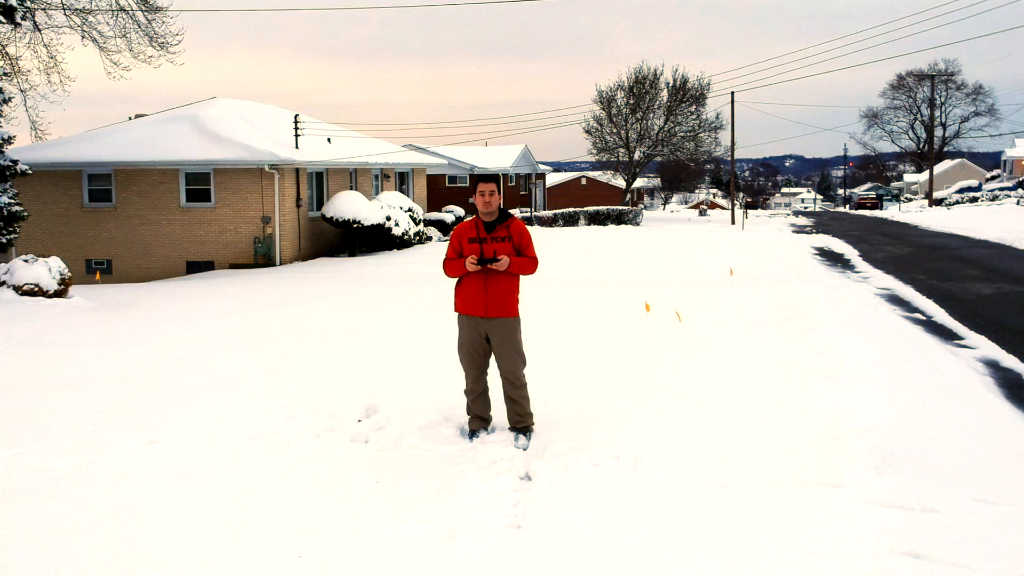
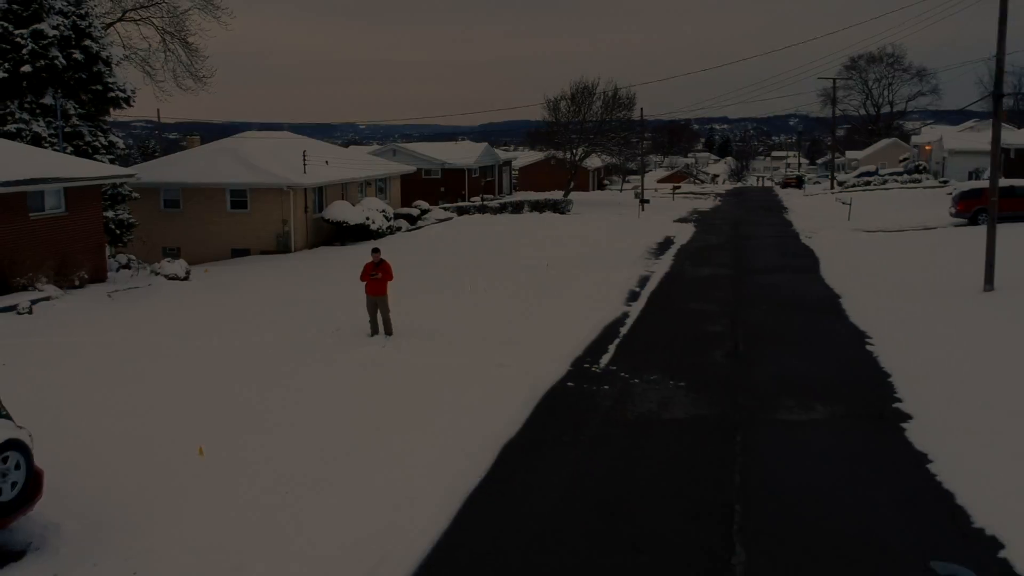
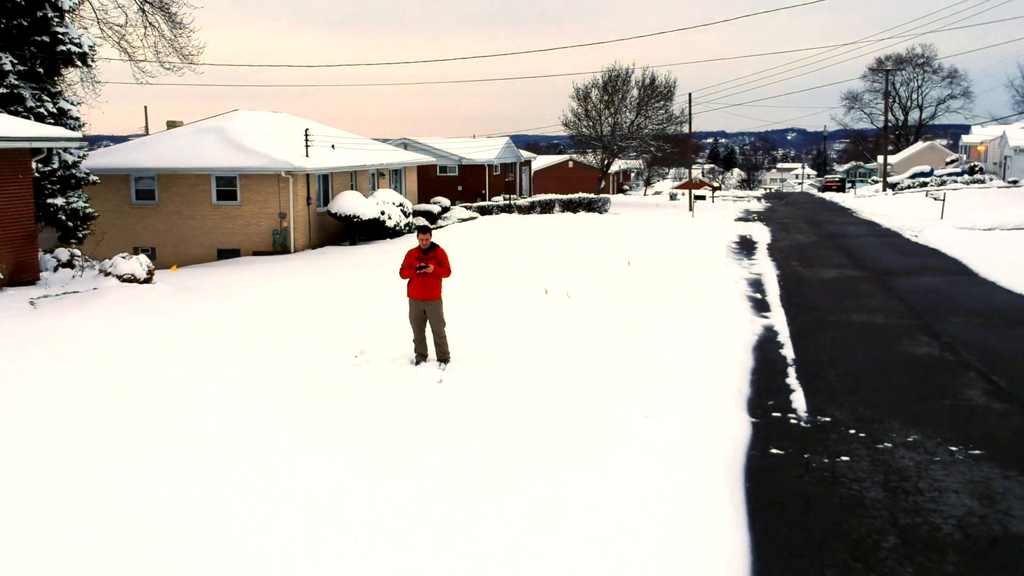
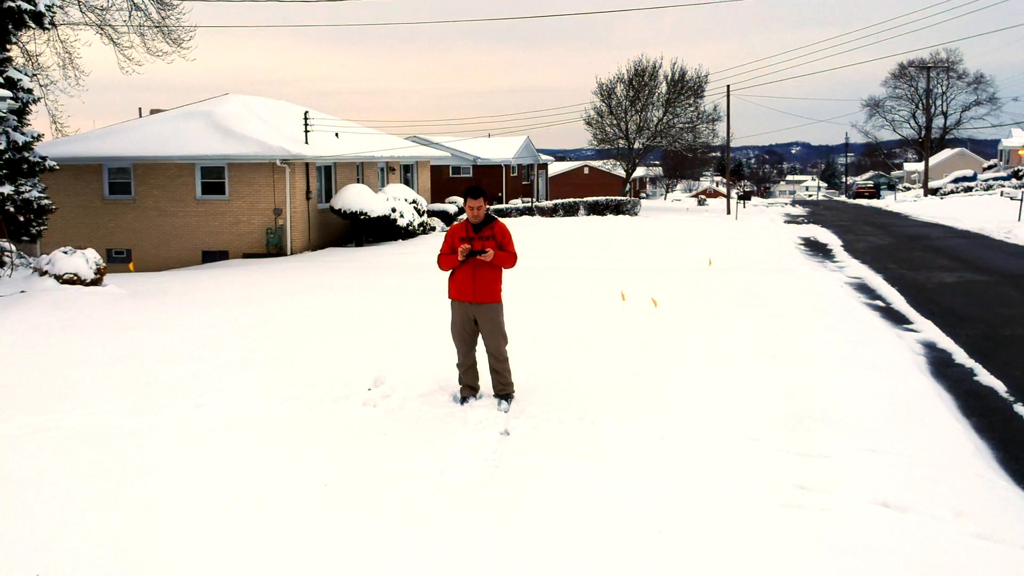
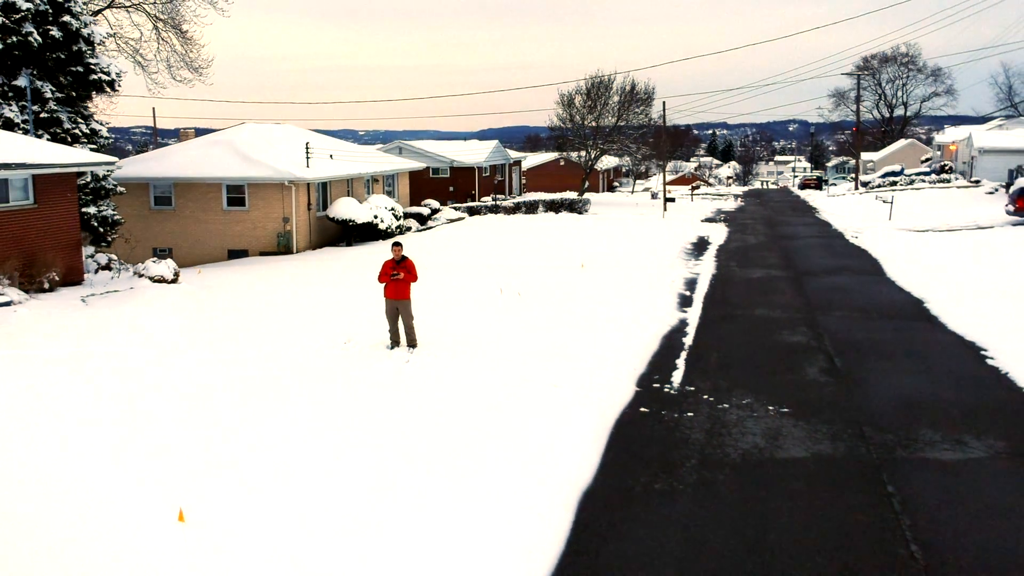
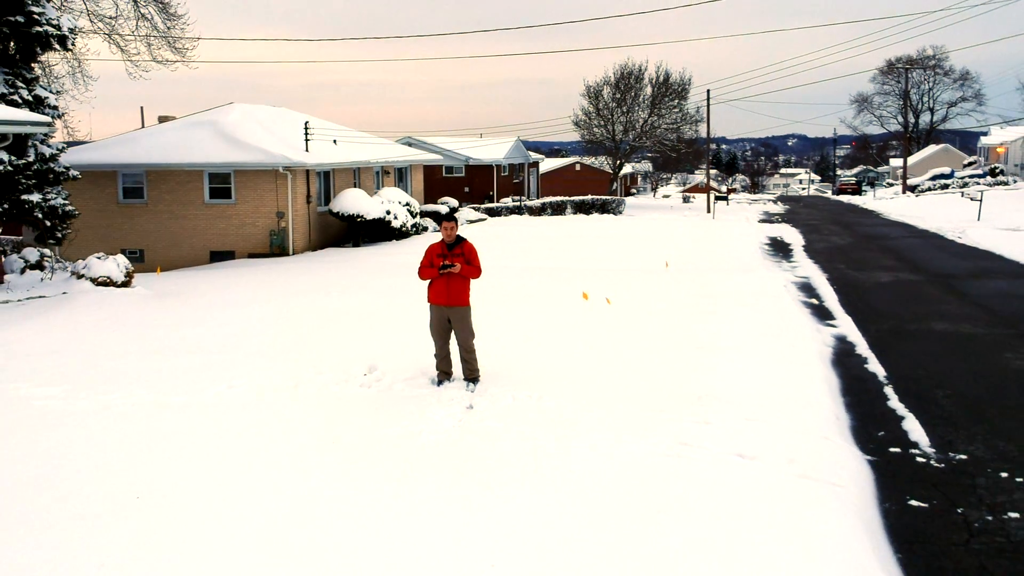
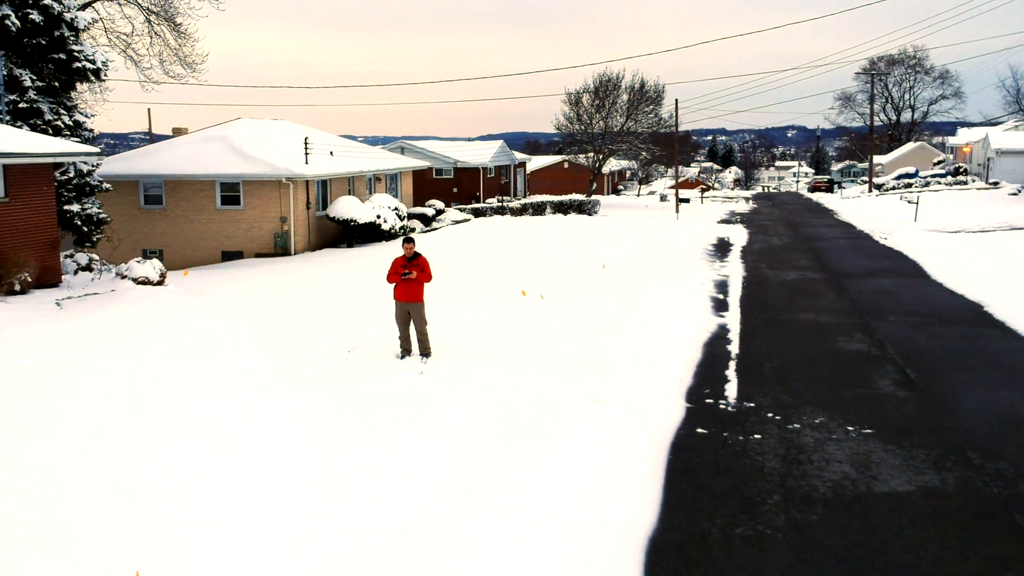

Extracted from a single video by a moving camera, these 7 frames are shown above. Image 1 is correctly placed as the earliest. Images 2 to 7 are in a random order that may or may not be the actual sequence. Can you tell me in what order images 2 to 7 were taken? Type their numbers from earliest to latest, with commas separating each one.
4, 6, 3, 7, 5, 2
